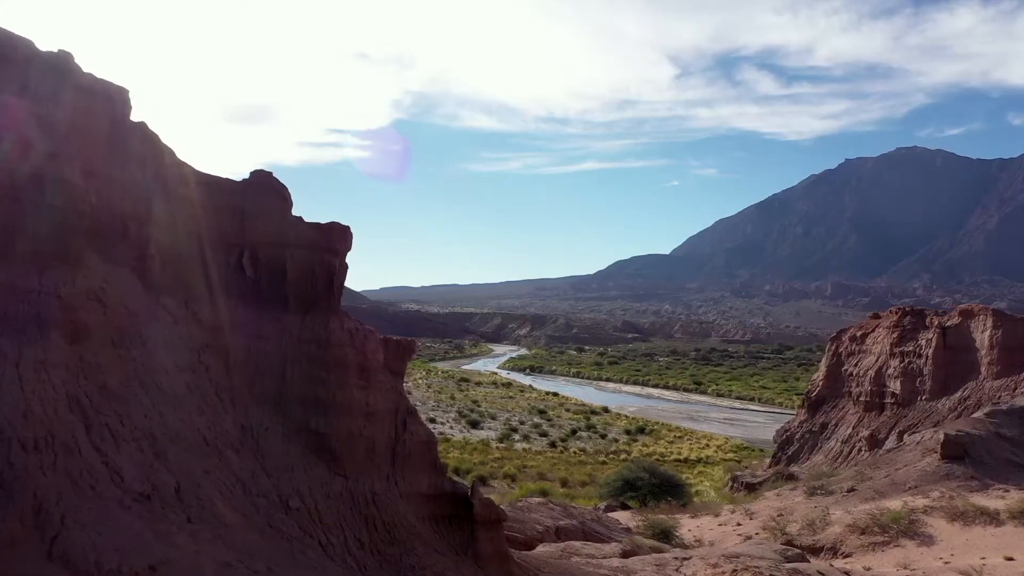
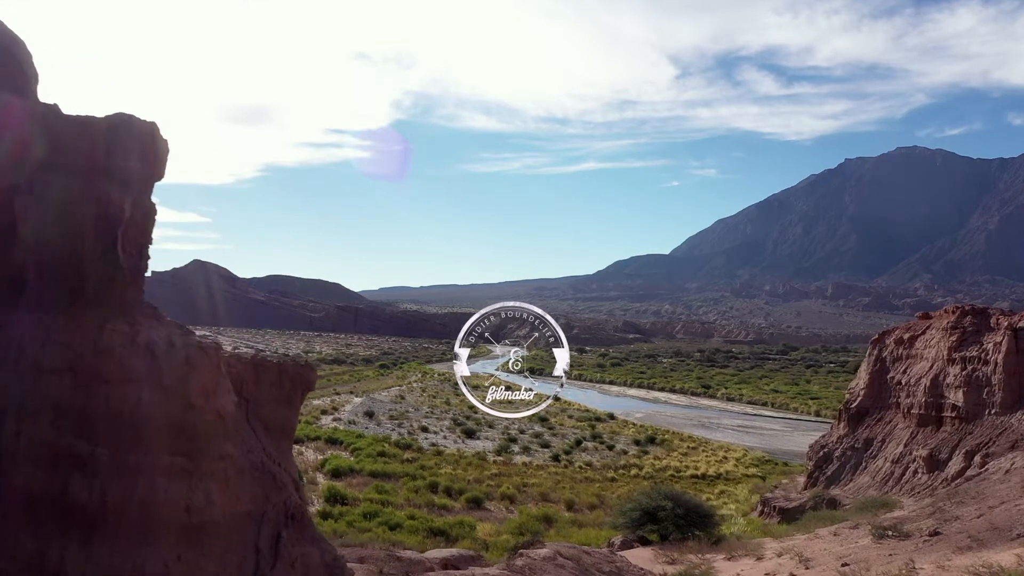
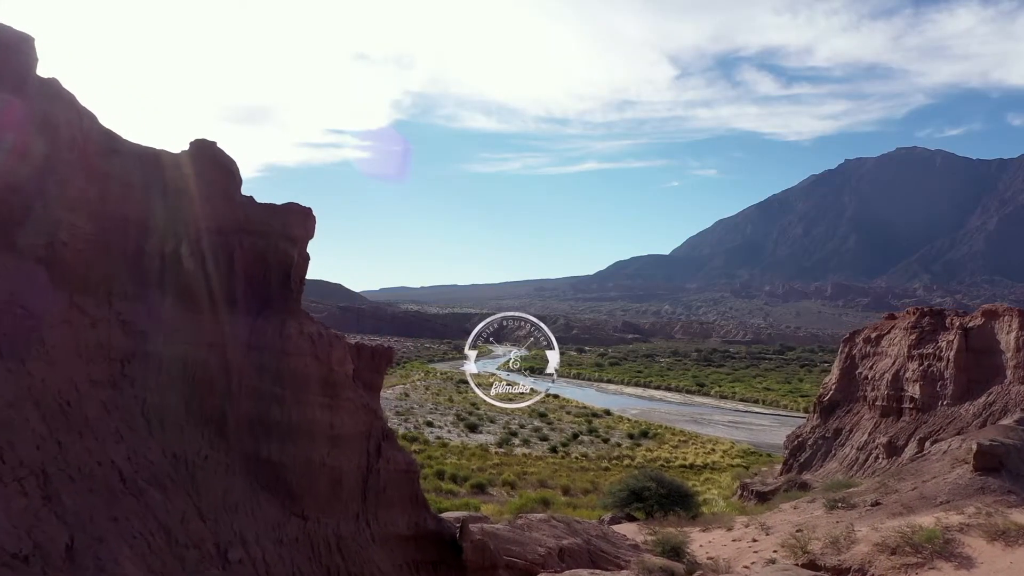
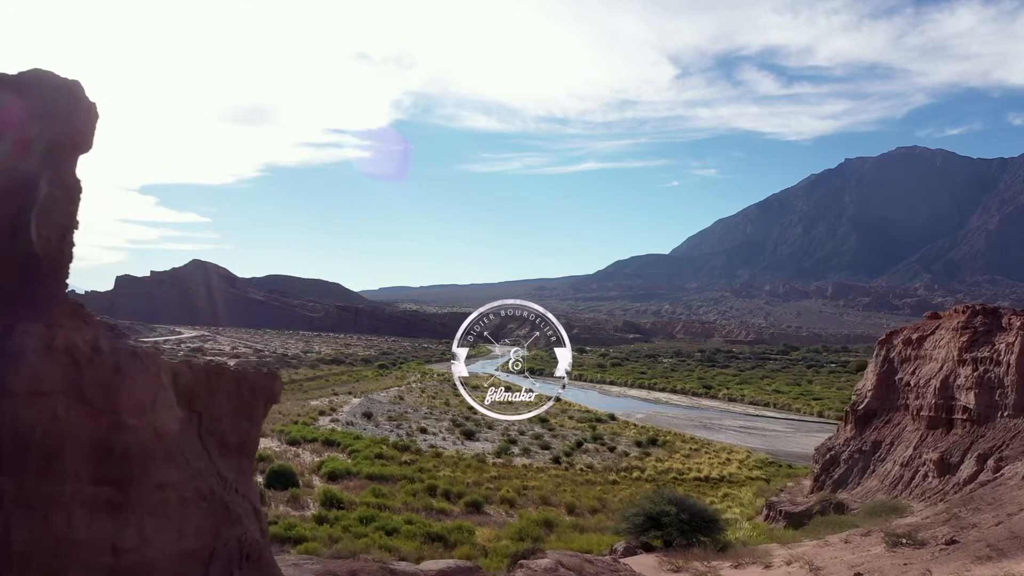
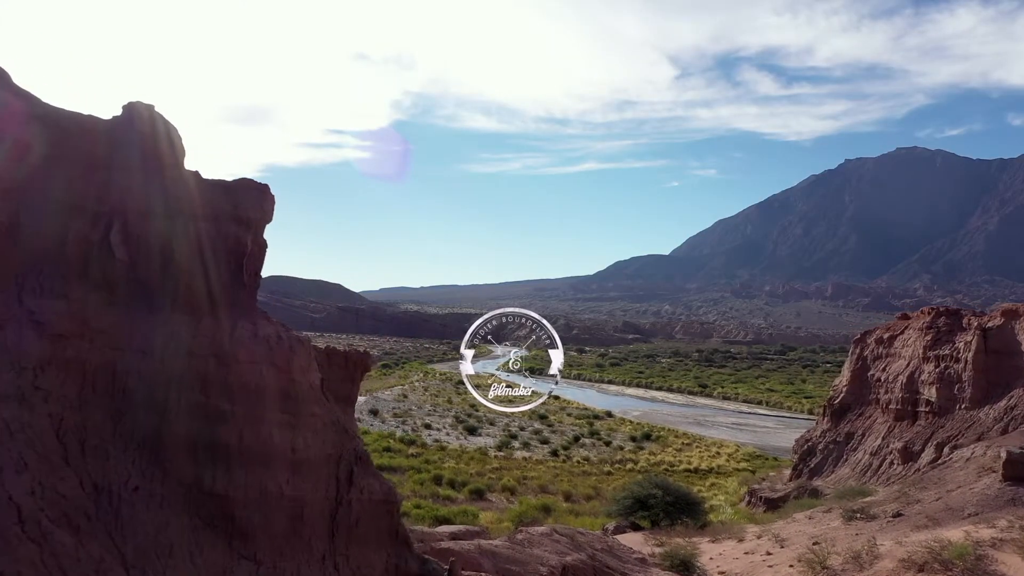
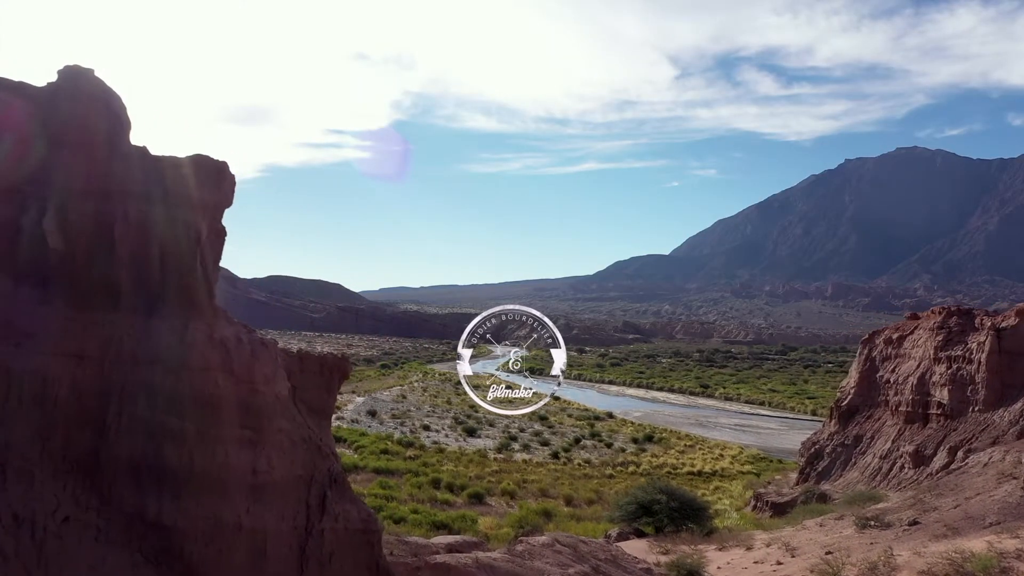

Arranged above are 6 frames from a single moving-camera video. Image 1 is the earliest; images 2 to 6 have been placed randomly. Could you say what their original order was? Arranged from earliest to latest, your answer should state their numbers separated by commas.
3, 5, 6, 2, 4
